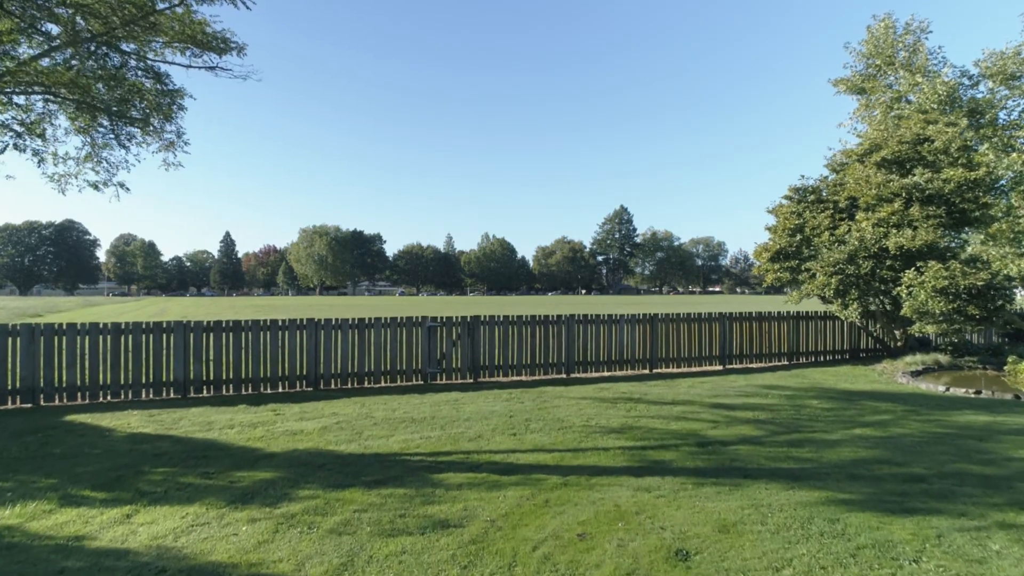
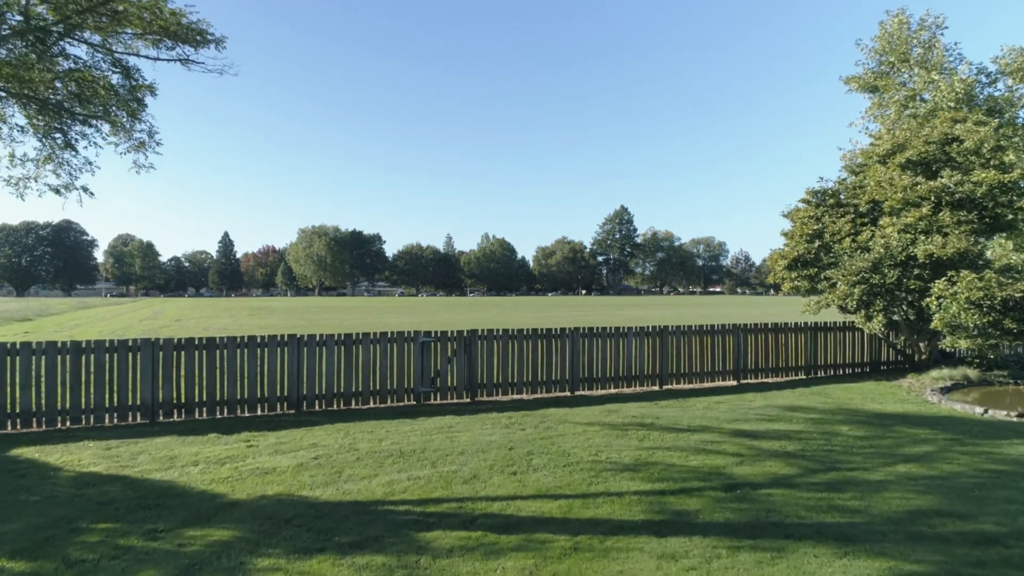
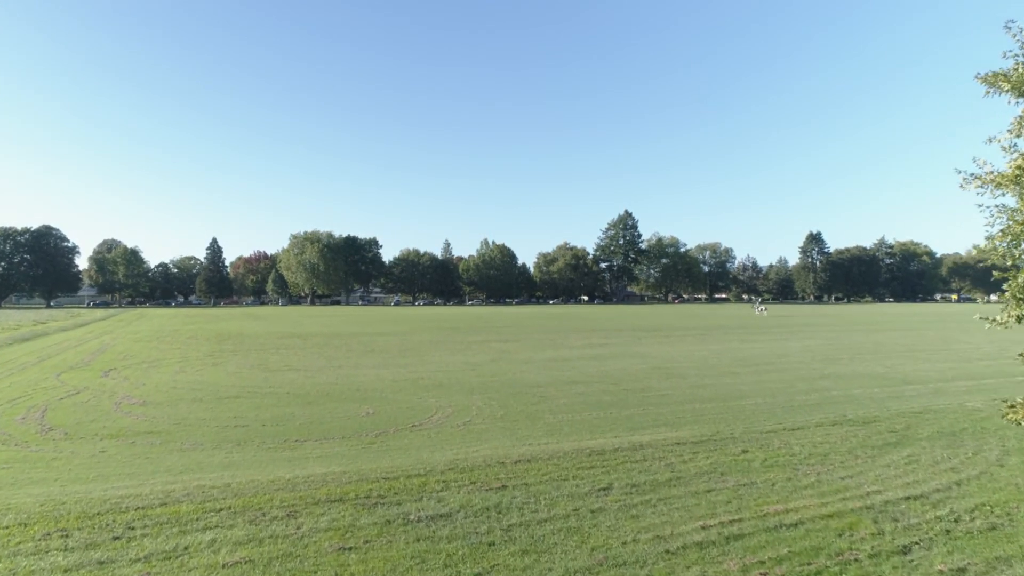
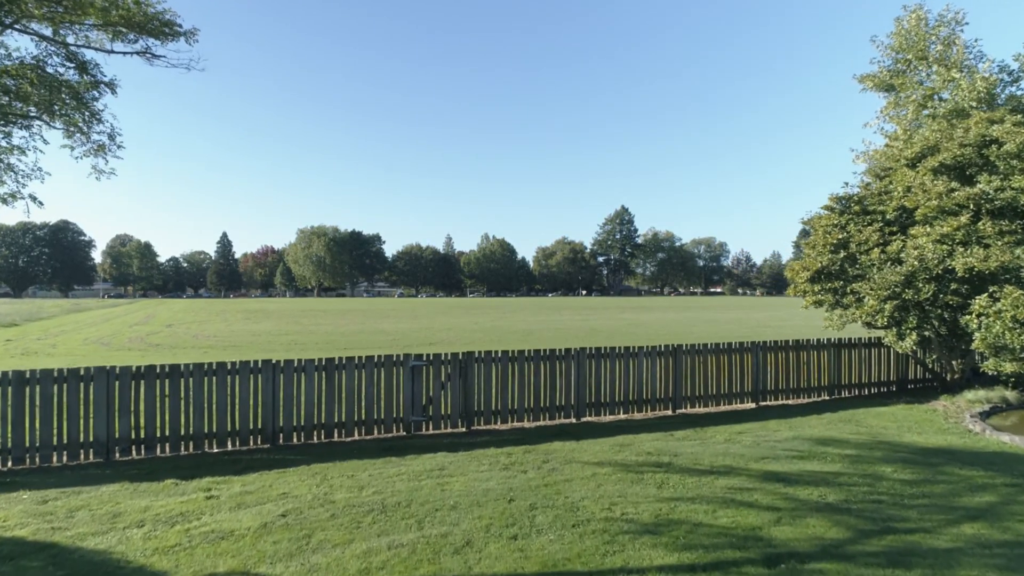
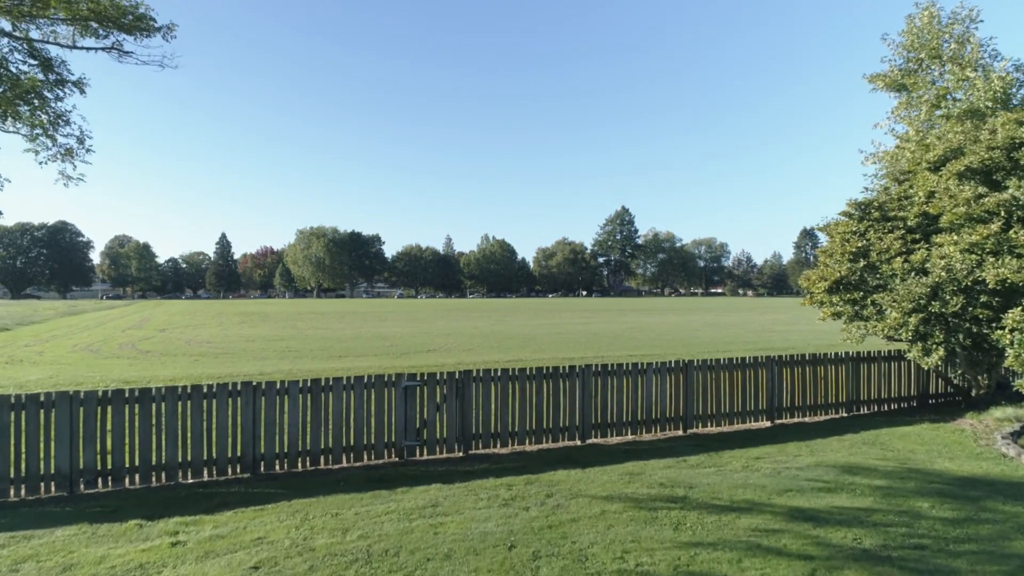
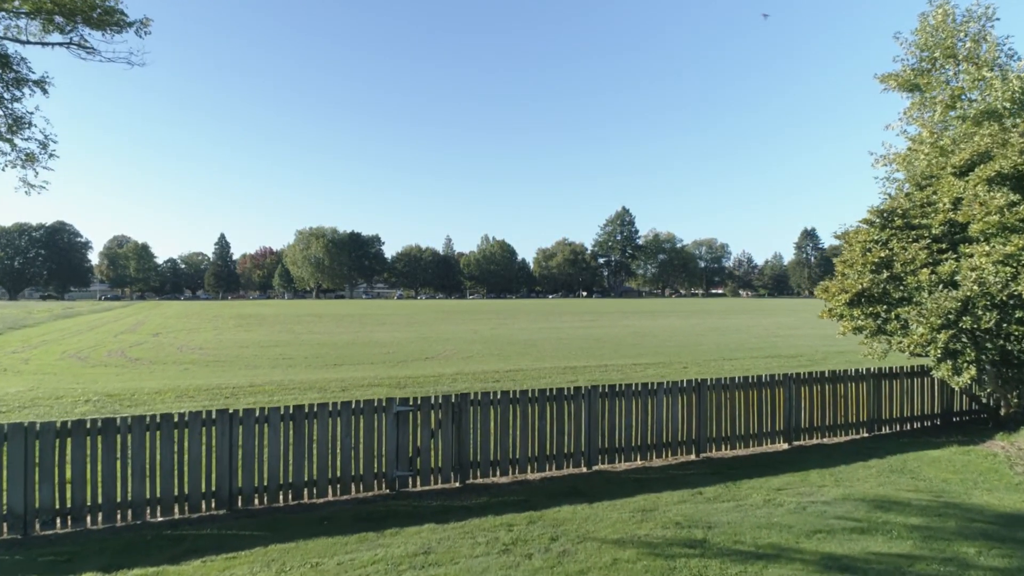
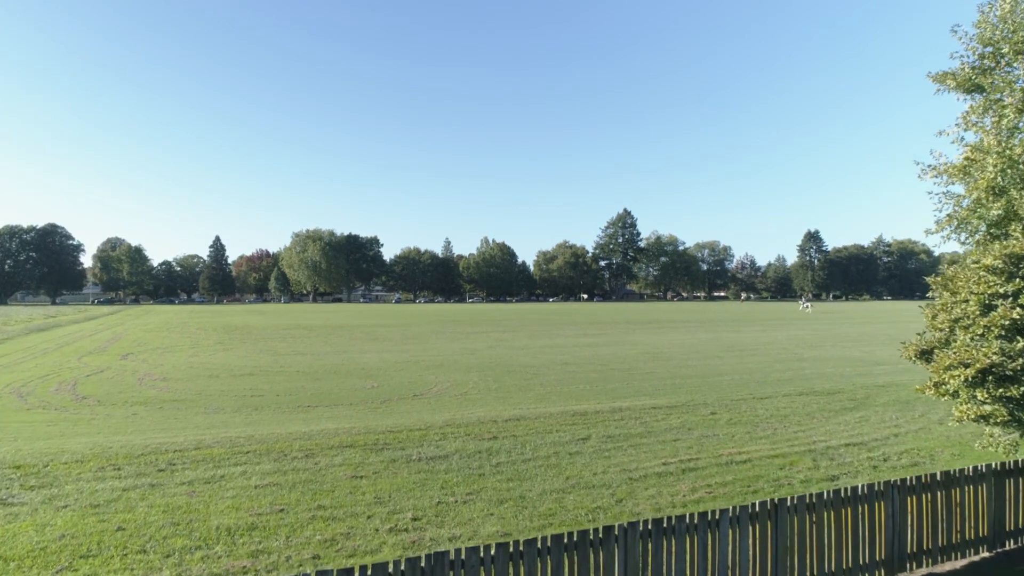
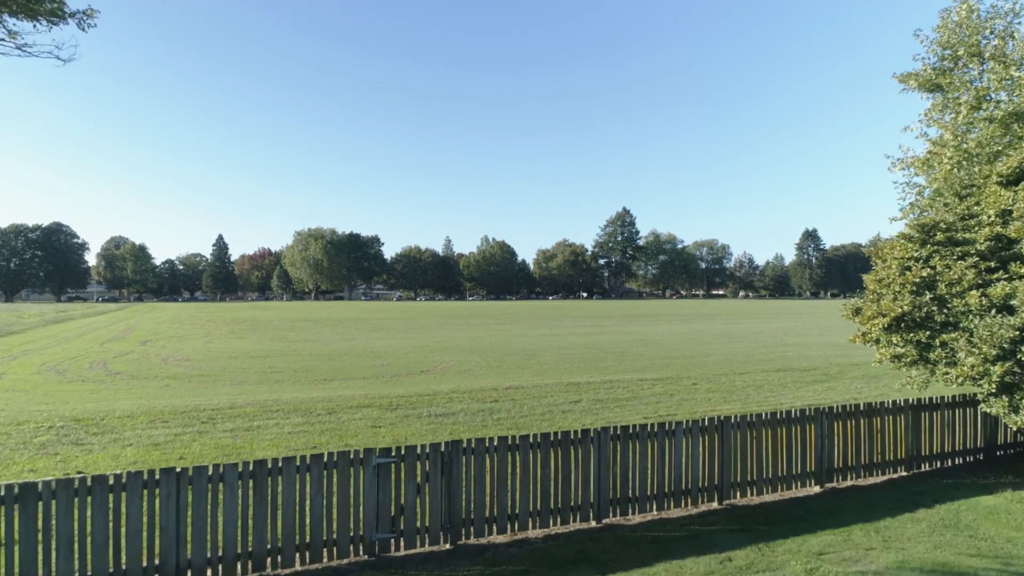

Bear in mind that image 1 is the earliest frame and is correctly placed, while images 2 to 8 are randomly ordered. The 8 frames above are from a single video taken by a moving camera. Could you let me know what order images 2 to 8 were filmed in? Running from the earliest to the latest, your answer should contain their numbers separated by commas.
2, 4, 5, 6, 8, 7, 3
